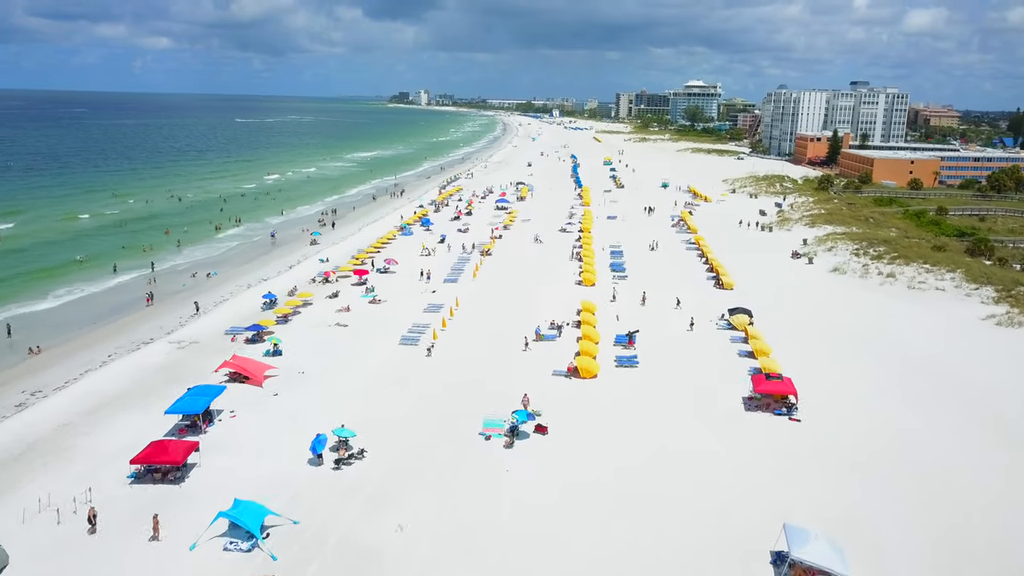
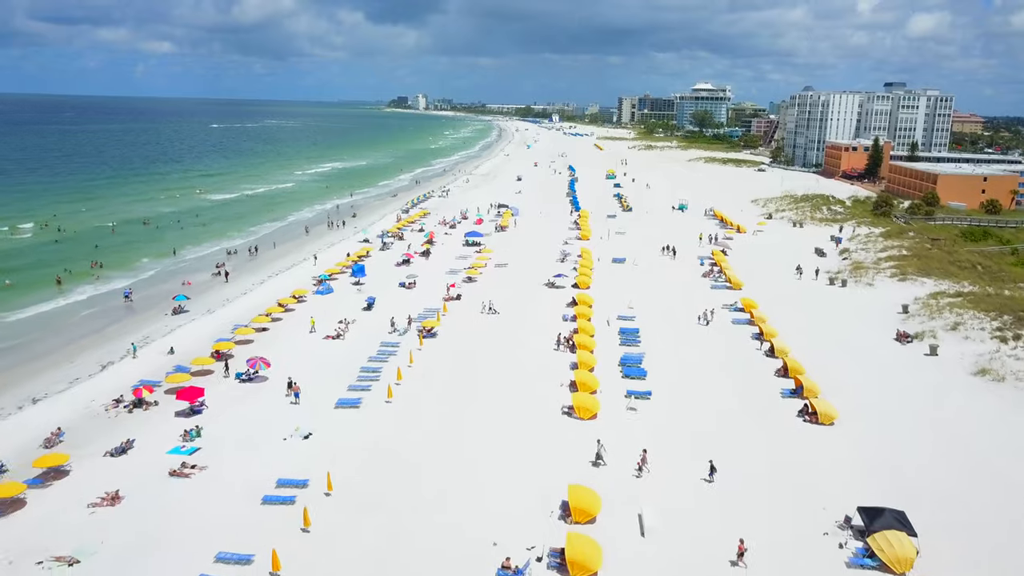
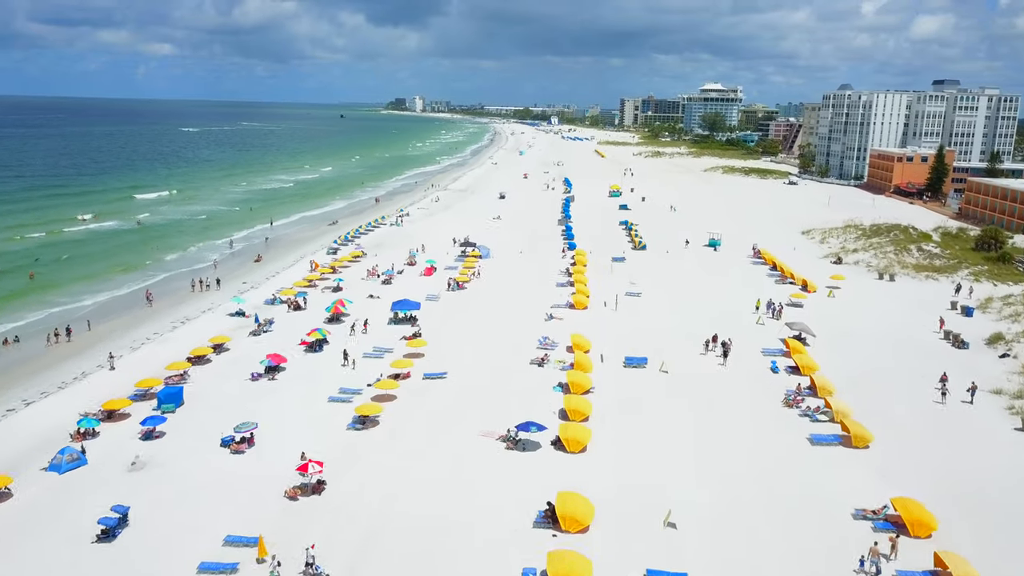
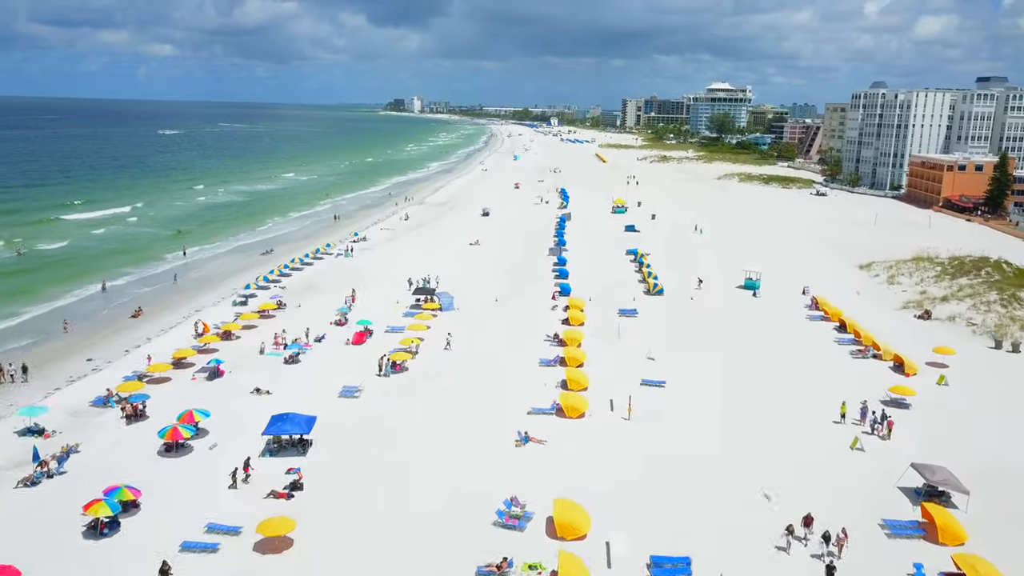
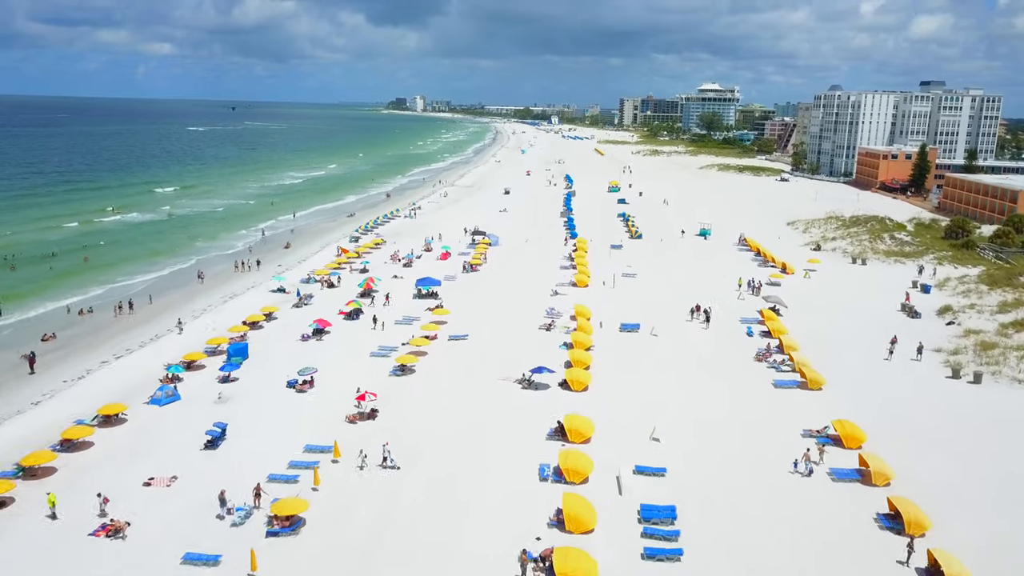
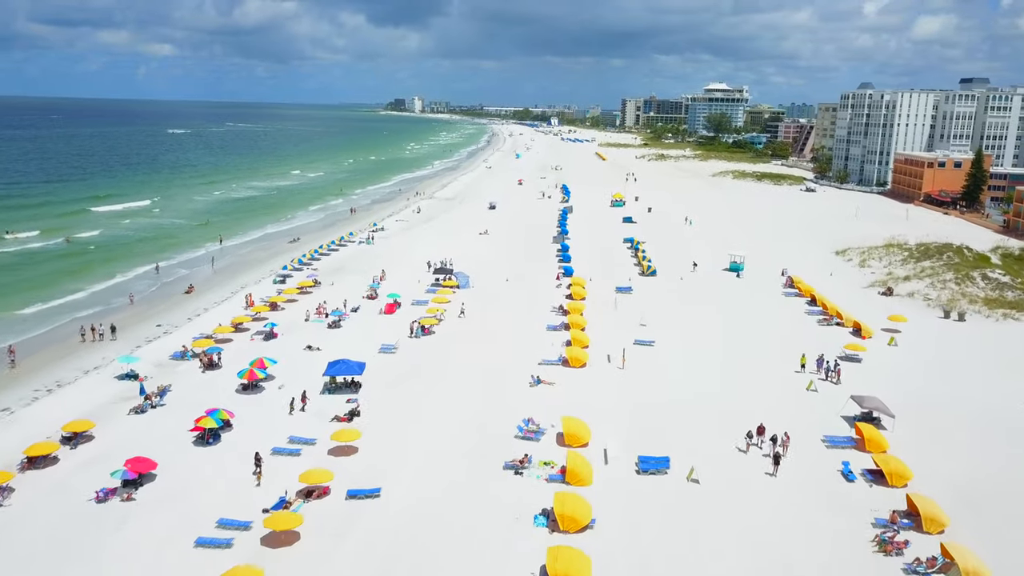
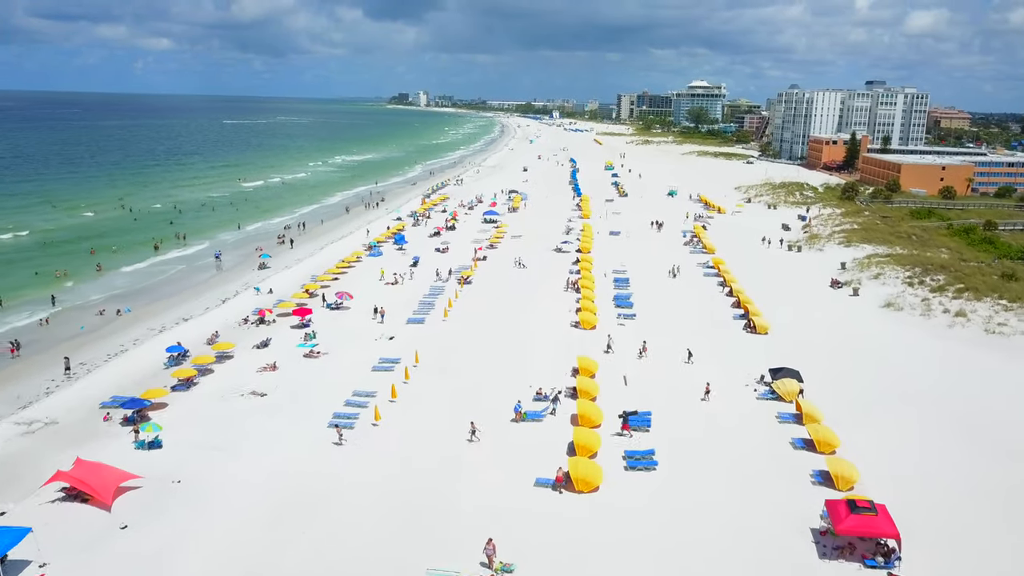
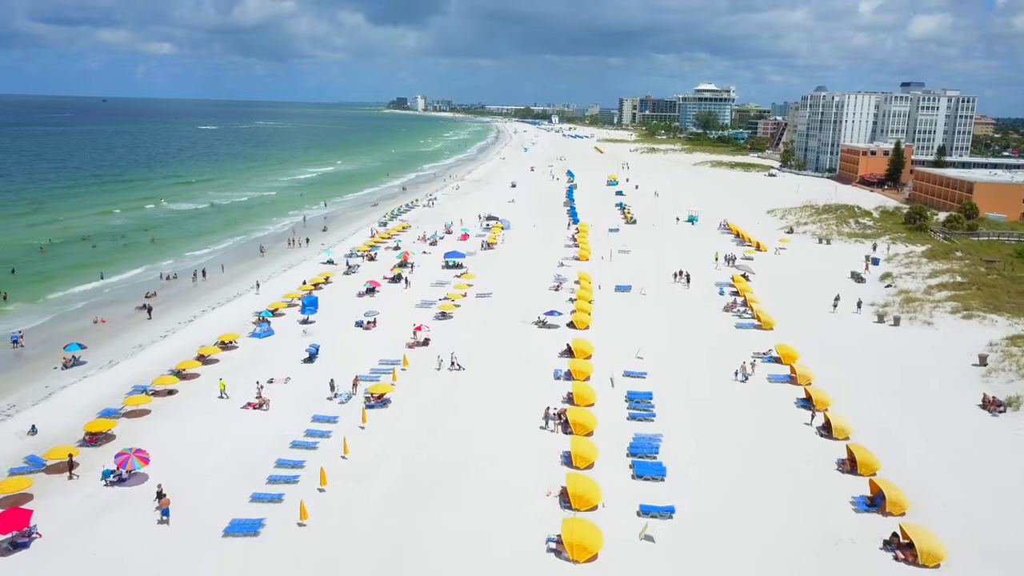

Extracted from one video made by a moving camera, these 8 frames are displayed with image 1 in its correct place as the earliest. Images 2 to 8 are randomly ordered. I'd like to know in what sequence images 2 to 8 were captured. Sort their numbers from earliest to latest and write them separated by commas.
7, 2, 8, 5, 3, 6, 4
